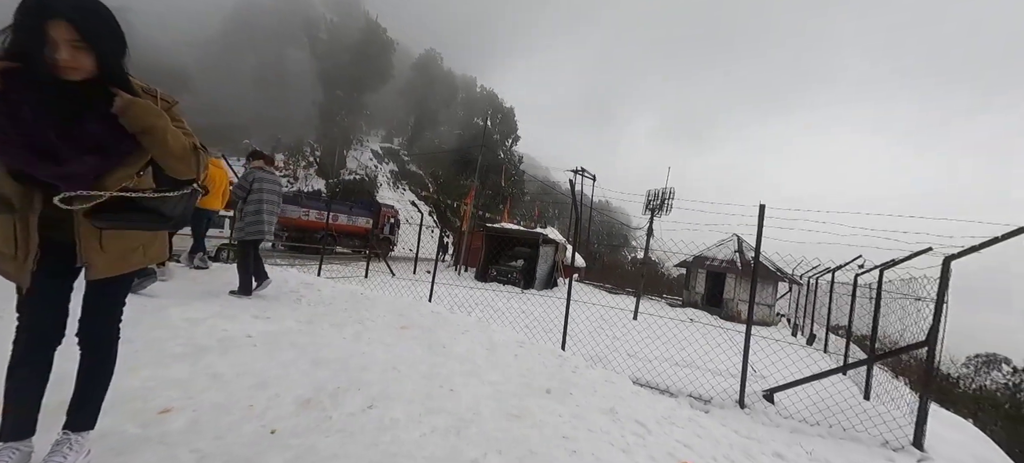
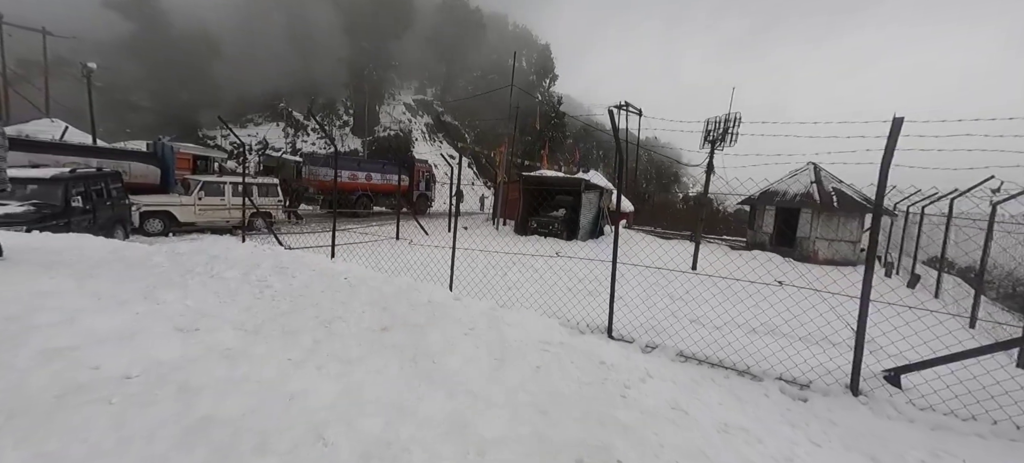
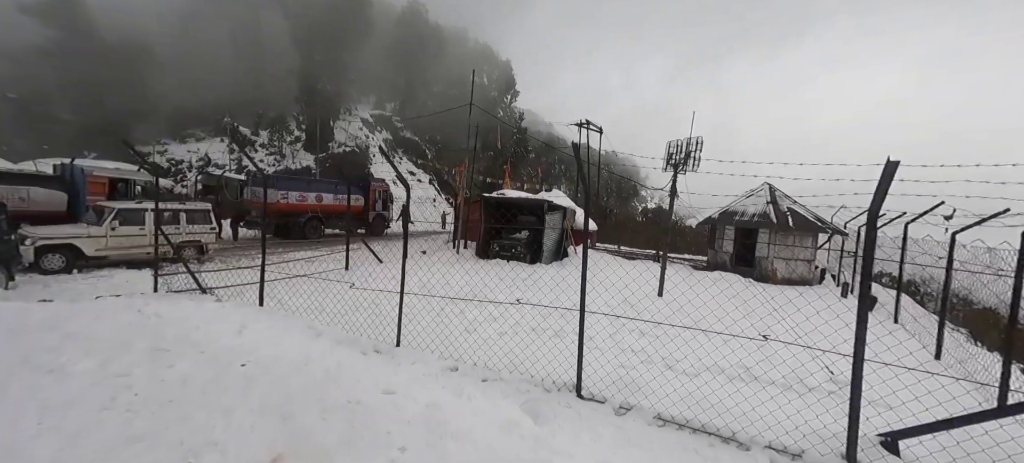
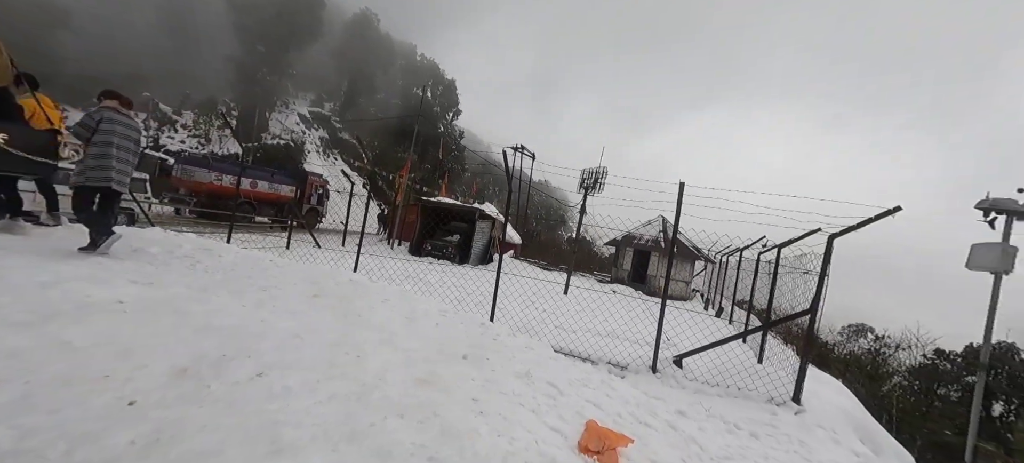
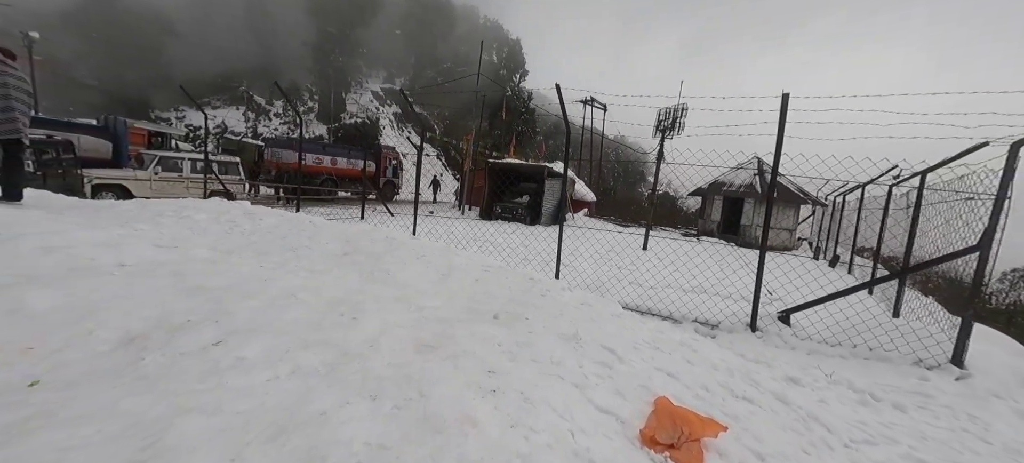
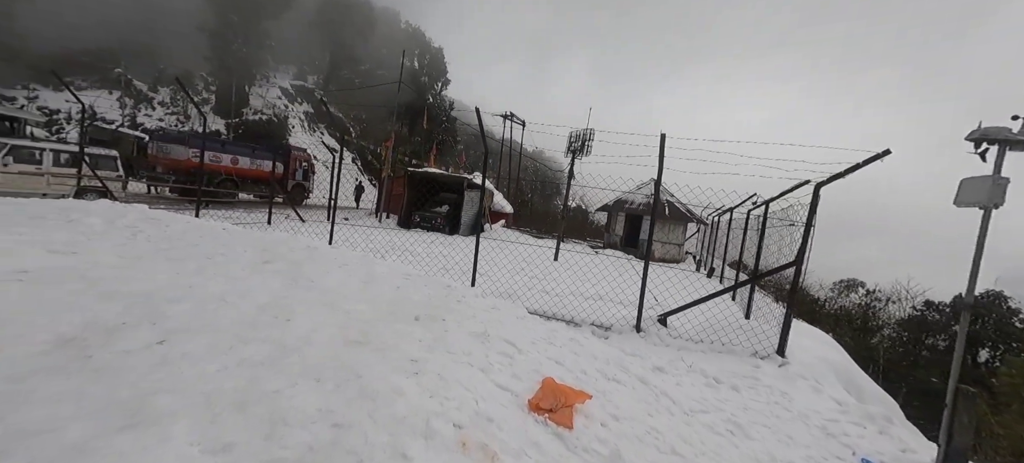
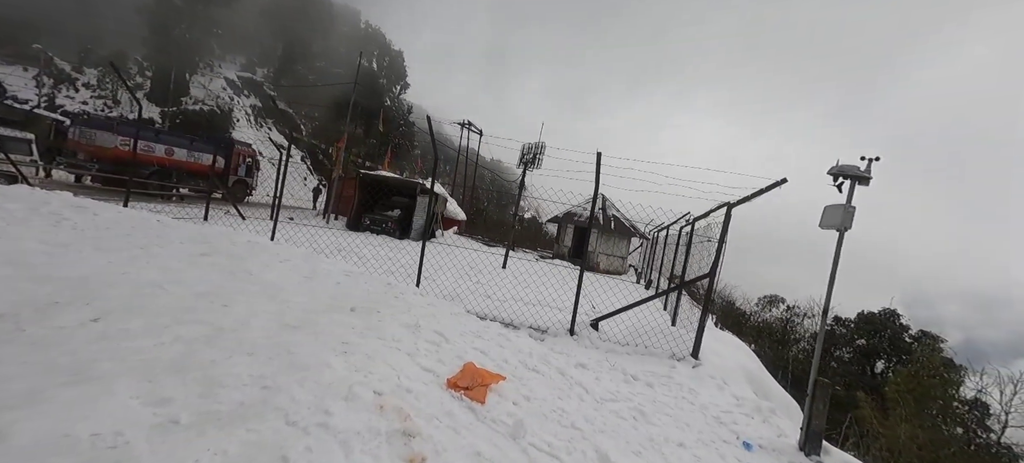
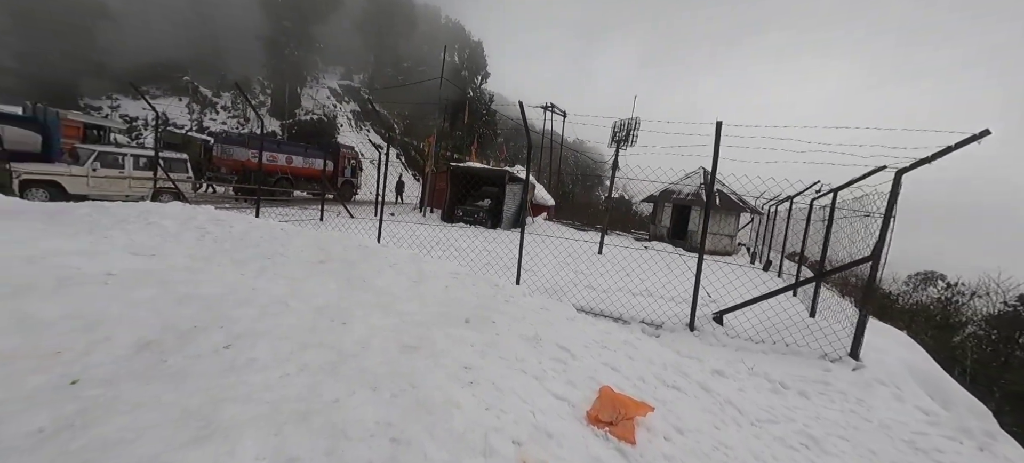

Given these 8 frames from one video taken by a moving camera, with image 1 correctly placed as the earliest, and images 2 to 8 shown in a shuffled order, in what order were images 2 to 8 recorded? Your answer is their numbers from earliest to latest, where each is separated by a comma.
4, 7, 6, 8, 5, 2, 3
